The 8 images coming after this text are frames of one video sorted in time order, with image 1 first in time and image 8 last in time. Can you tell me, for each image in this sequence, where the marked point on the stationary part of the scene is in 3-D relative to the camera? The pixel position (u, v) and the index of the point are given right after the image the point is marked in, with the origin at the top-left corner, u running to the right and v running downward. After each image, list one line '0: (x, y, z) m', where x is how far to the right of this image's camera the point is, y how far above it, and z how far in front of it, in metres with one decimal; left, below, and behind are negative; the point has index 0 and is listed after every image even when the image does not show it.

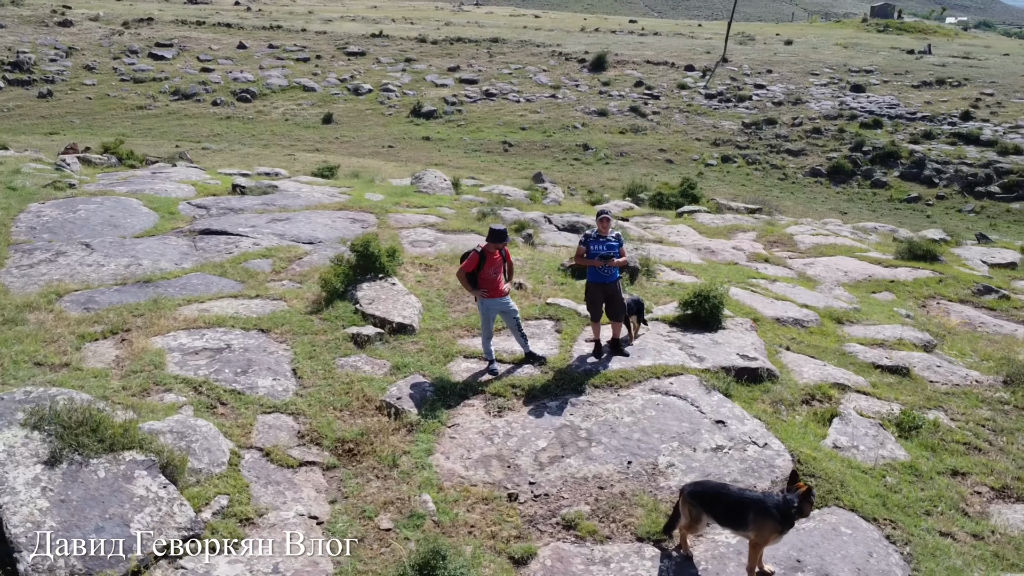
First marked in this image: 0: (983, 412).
0: (+5.3, -1.4, +9.1) m
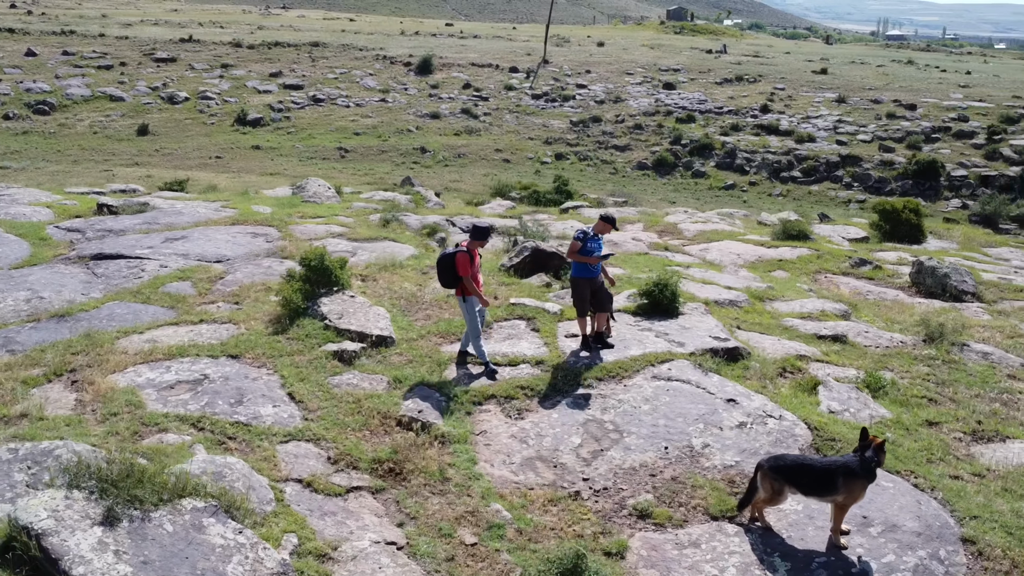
0: (+5.1, -1.0, +10.2) m
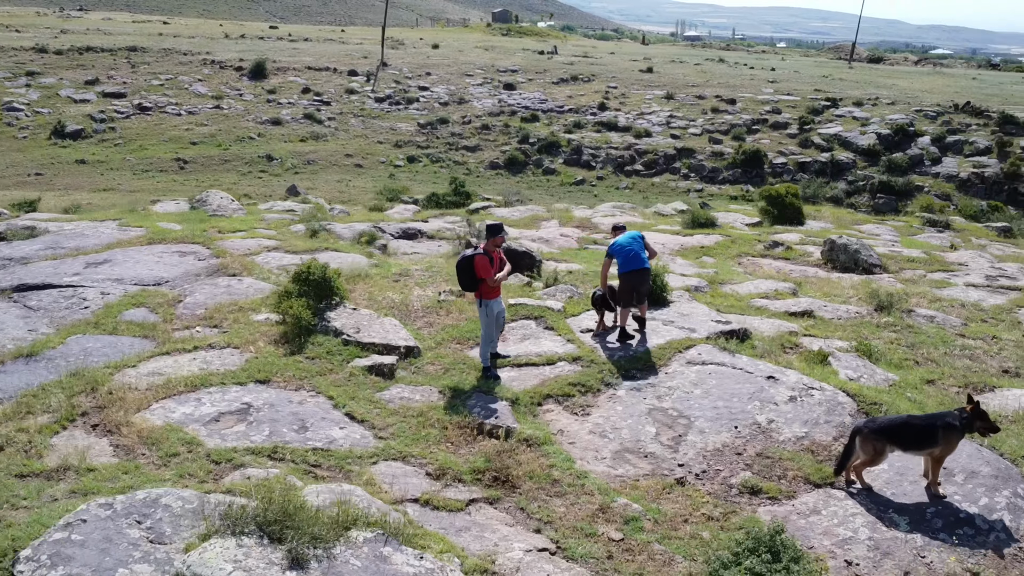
0: (+5.2, -0.6, +11.2) m
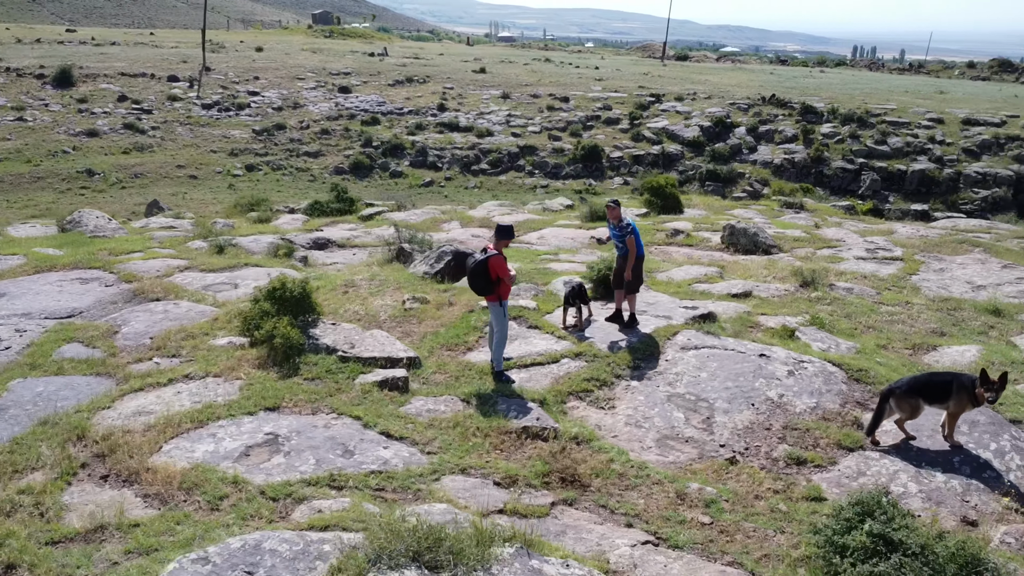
0: (+4.7, -0.3, +12.2) m
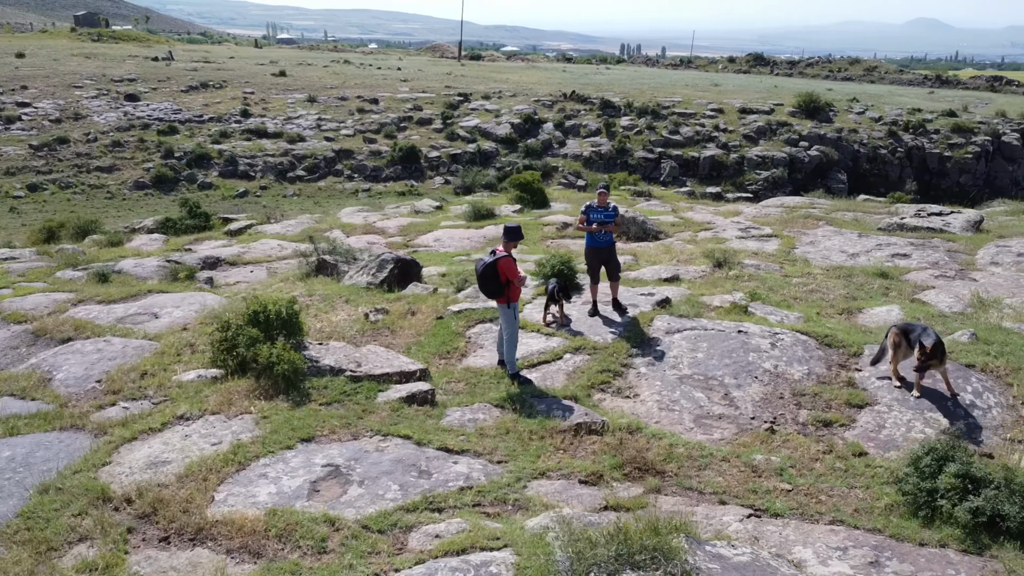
0: (+3.8, +0.1, +13.2) m
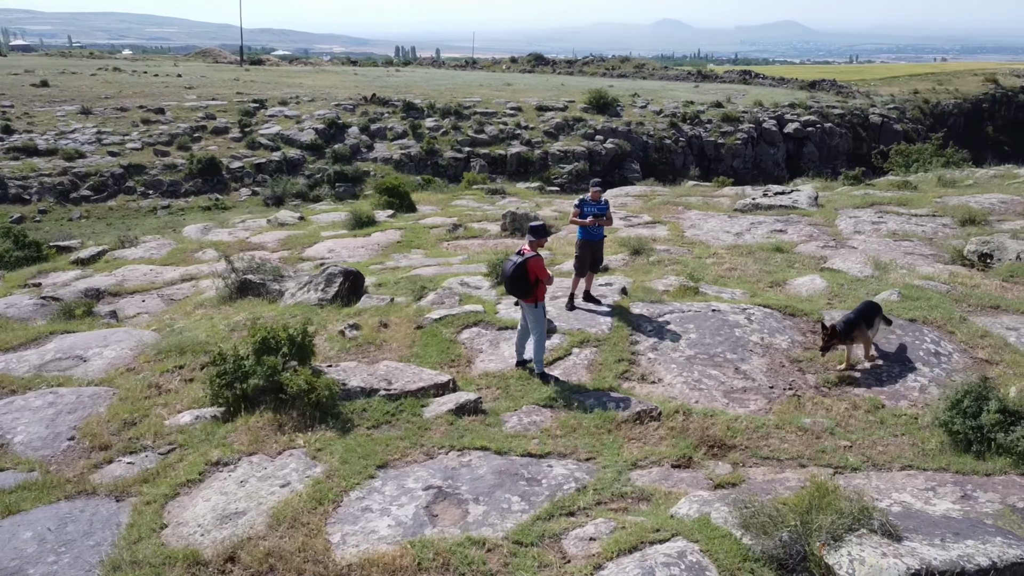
0: (+2.7, +0.4, +14.0) m
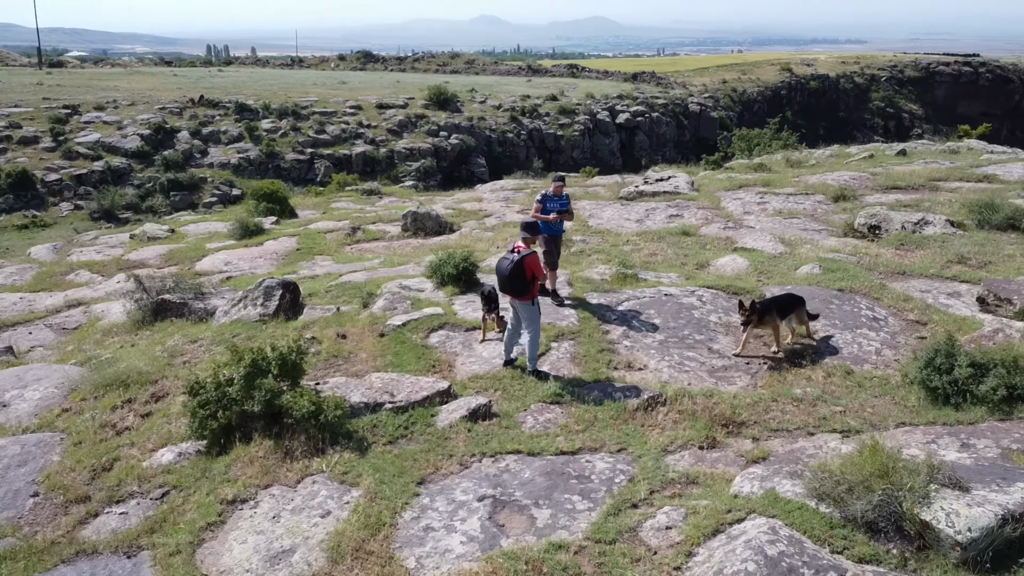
0: (+1.4, +0.6, +14.2) m
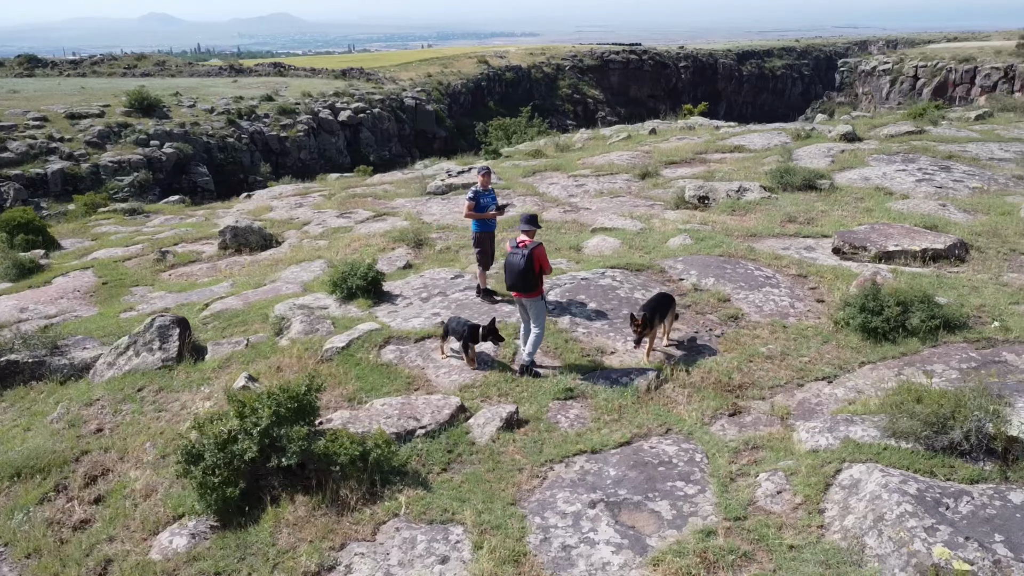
0: (-0.8, +0.6, +14.0) m
